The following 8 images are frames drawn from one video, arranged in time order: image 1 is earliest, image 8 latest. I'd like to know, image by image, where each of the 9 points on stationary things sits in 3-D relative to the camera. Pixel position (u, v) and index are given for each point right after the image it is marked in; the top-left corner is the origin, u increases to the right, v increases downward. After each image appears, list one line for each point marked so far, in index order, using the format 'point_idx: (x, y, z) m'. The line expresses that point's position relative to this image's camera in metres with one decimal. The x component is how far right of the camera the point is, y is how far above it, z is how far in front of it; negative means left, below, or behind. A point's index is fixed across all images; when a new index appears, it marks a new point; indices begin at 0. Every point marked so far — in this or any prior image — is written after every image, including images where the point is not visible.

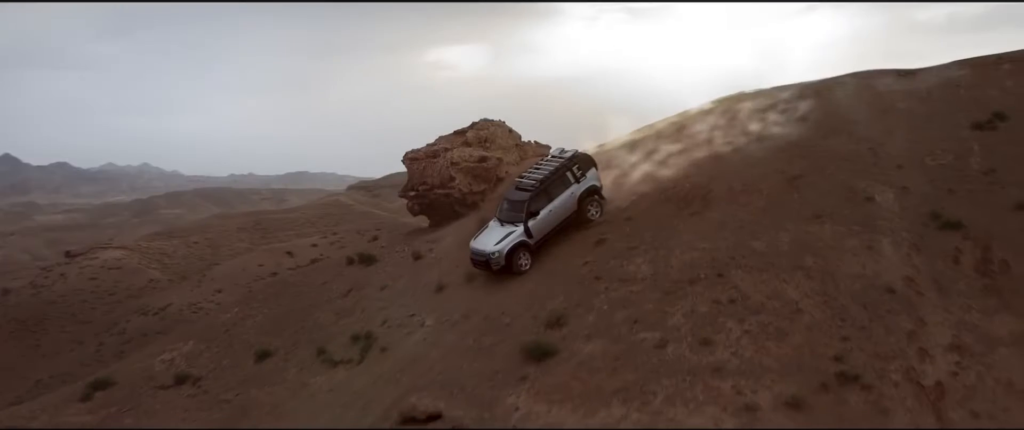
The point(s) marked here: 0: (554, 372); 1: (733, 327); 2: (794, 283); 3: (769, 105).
0: (+0.3, -0.9, +7.5) m
1: (+1.3, -0.6, +7.5) m
2: (+1.7, -0.4, +7.9) m
3: (+2.1, +0.9, +11.5) m
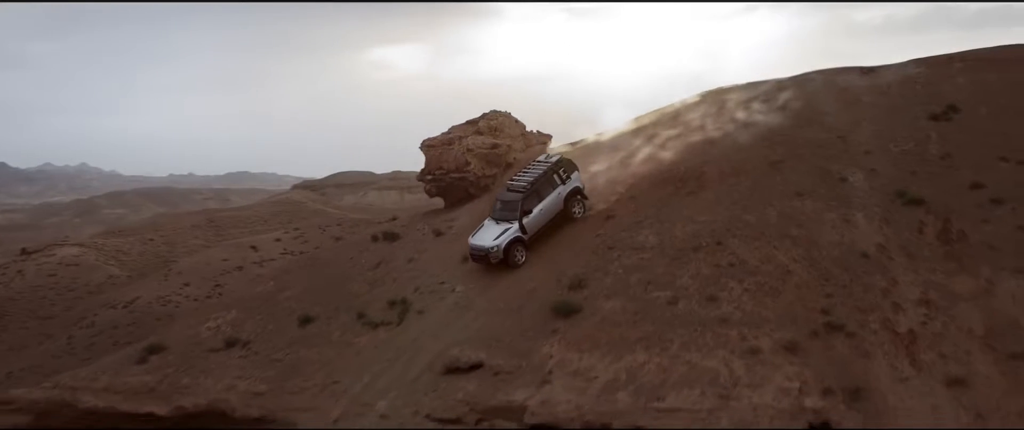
0: (+0.5, -0.7, +8.6) m
1: (+1.5, -0.4, +8.7) m
2: (+1.9, -0.2, +9.1) m
3: (+2.2, +1.1, +12.7) m
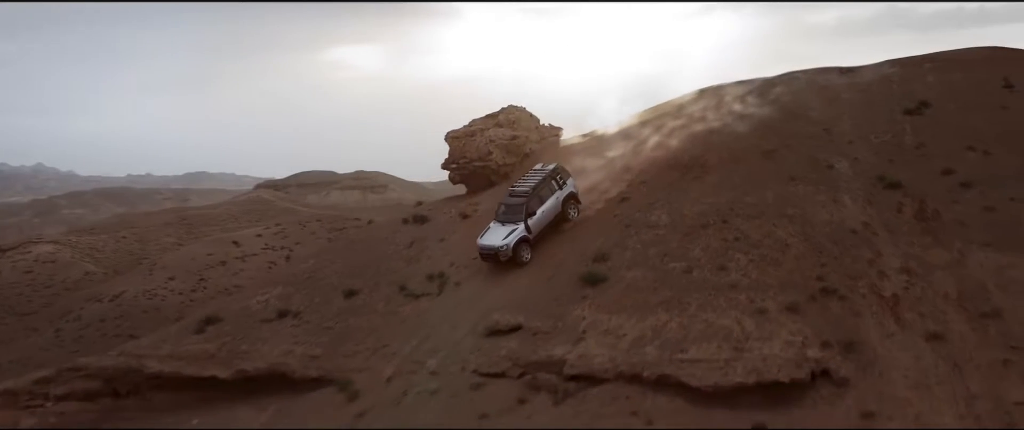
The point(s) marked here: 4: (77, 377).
0: (+0.8, -0.6, +9.8) m
1: (+1.7, -0.3, +9.9) m
2: (+2.1, -0.1, +10.4) m
3: (+2.3, +1.2, +14.0) m
4: (-3.6, -1.3, +11.1) m
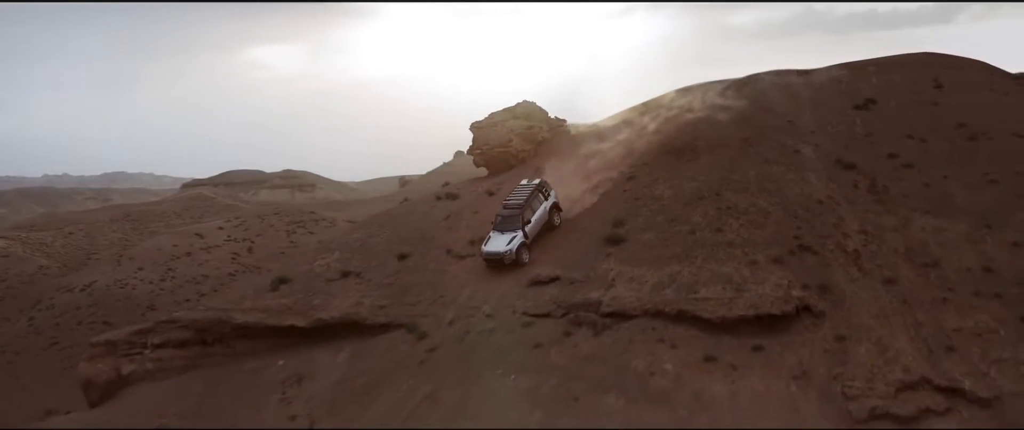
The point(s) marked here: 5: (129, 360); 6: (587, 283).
0: (+1.1, -0.3, +12.1) m
1: (+2.0, 0.0, +12.3) m
2: (+2.4, +0.2, +12.7) m
3: (+2.3, +1.5, +16.4) m
4: (-3.3, -1.1, +13.2) m
5: (-3.7, -1.4, +12.9) m
6: (+0.7, -0.6, +12.0) m
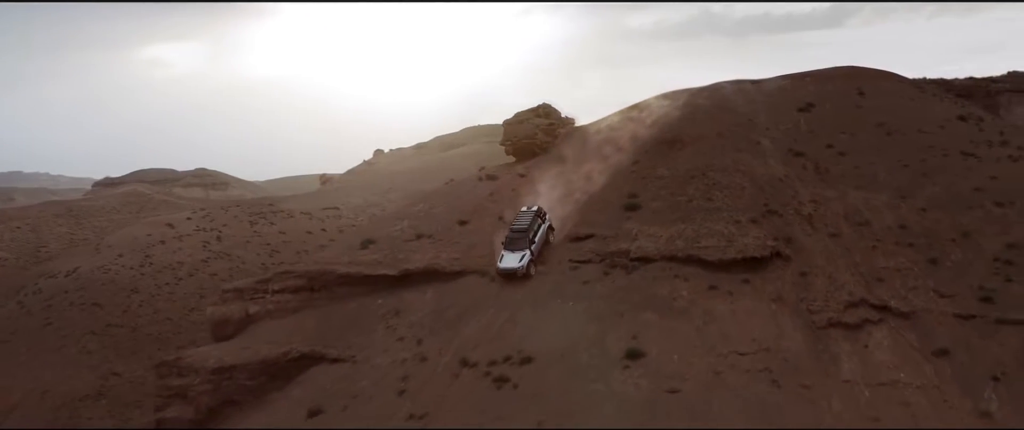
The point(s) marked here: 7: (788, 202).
0: (+1.6, 0.0, +16.3) m
1: (+2.6, +0.3, +16.5) m
2: (+2.9, +0.5, +17.0) m
3: (+2.5, +1.8, +20.6) m
4: (-2.8, -0.8, +17.1) m
5: (-3.2, -1.1, +16.8) m
6: (+1.3, -0.3, +16.2) m
7: (+3.4, +0.2, +16.5) m
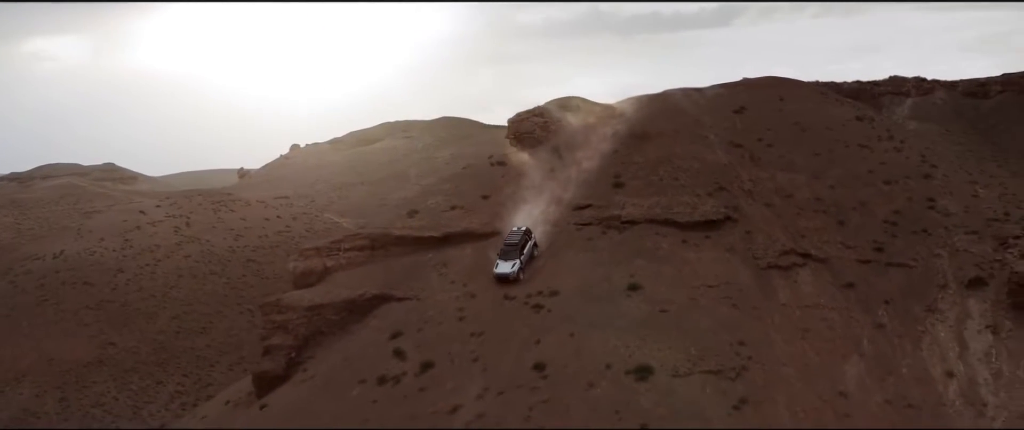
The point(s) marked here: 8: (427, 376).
0: (+1.9, +0.4, +21.7) m
1: (+2.8, +0.7, +22.0) m
2: (+3.1, +0.9, +22.6) m
3: (+2.5, +2.2, +26.1) m
4: (-2.6, -0.4, +22.1) m
5: (-3.0, -0.7, +21.8) m
6: (+1.5, +0.1, +21.6) m
7: (+3.7, +0.6, +22.1) m
8: (-1.2, -2.2, +18.5) m
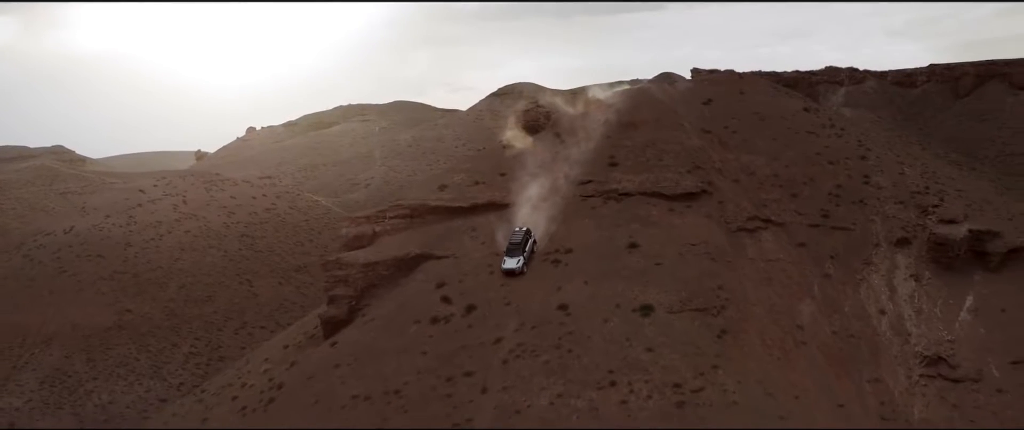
0: (+2.2, +0.9, +26.5) m
1: (+3.1, +1.2, +26.9) m
2: (+3.3, +1.4, +27.4) m
3: (+2.5, +2.8, +30.9) m
4: (-2.3, +0.1, +26.7) m
5: (-2.7, -0.2, +26.4) m
6: (+1.8, +0.6, +26.4) m
7: (+3.9, +1.1, +26.9) m
8: (-0.7, -1.7, +23.2) m
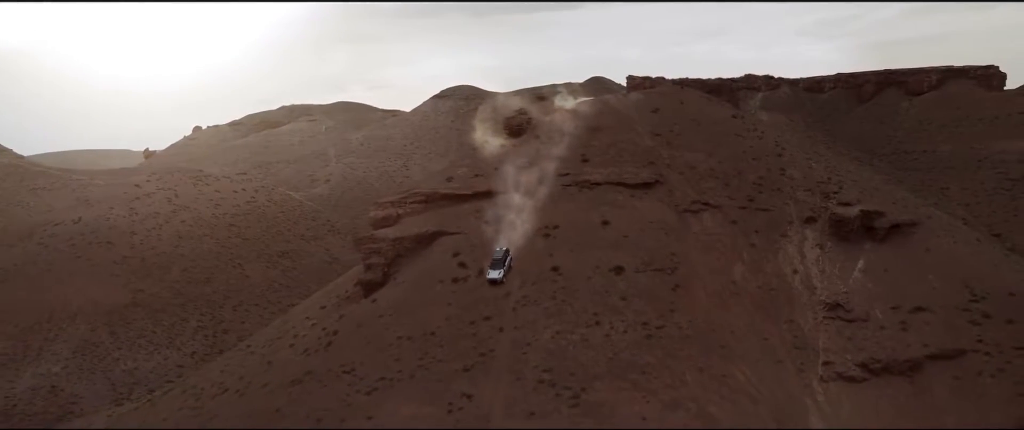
0: (+2.0, +1.3, +33.6) m
1: (+2.9, +1.6, +34.0) m
2: (+3.1, +1.8, +34.6) m
3: (+2.1, +3.2, +38.0) m
4: (-2.5, +0.5, +33.5) m
5: (-2.8, +0.2, +33.2) m
6: (+1.7, +1.0, +33.4) m
7: (+3.7, +1.5, +34.1) m
8: (-0.6, -1.4, +30.1) m
